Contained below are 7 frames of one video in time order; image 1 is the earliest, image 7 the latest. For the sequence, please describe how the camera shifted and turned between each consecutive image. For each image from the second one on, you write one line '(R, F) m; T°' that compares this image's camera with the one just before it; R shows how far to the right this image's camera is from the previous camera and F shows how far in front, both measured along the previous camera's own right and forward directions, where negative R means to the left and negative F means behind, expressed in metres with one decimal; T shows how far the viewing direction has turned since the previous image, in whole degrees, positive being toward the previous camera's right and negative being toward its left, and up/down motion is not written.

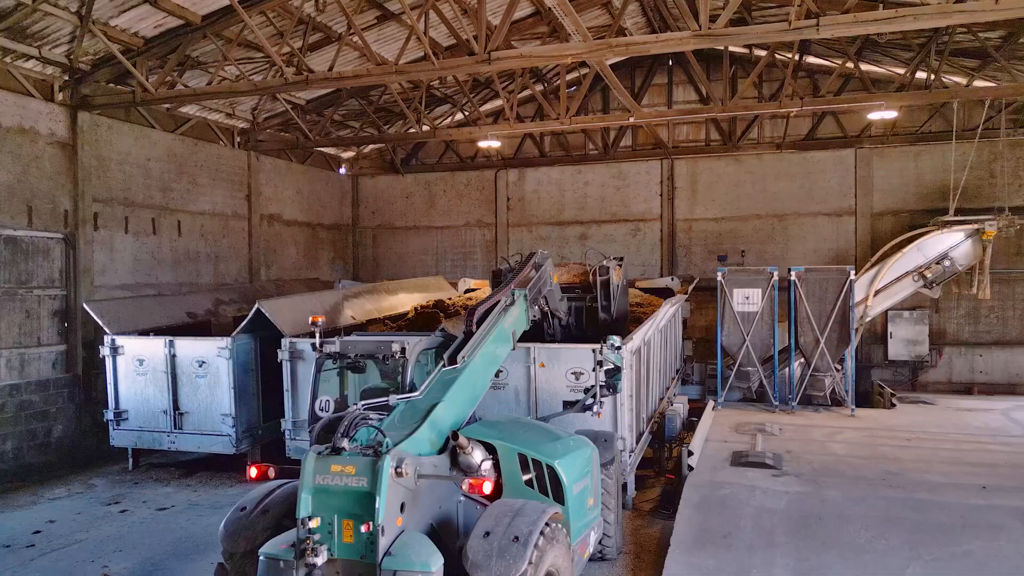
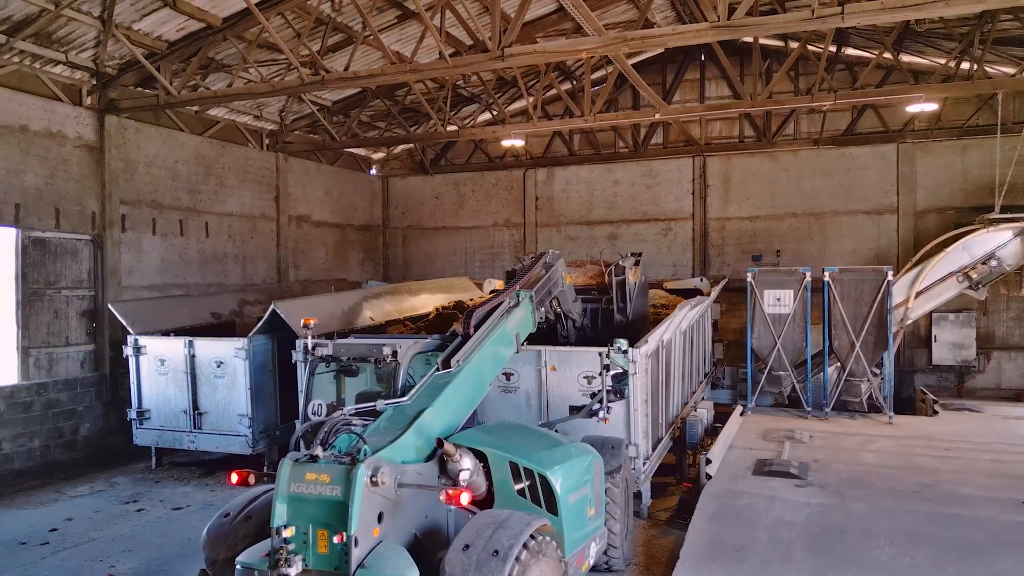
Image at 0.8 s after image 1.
(+0.3, +0.2) m; -3°
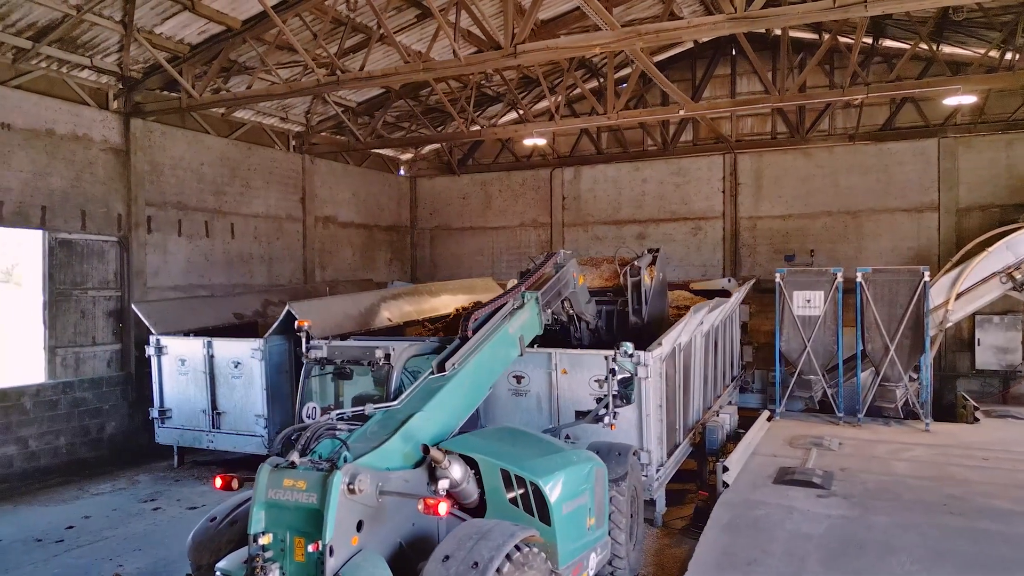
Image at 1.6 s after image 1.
(+0.2, +0.1) m; -3°
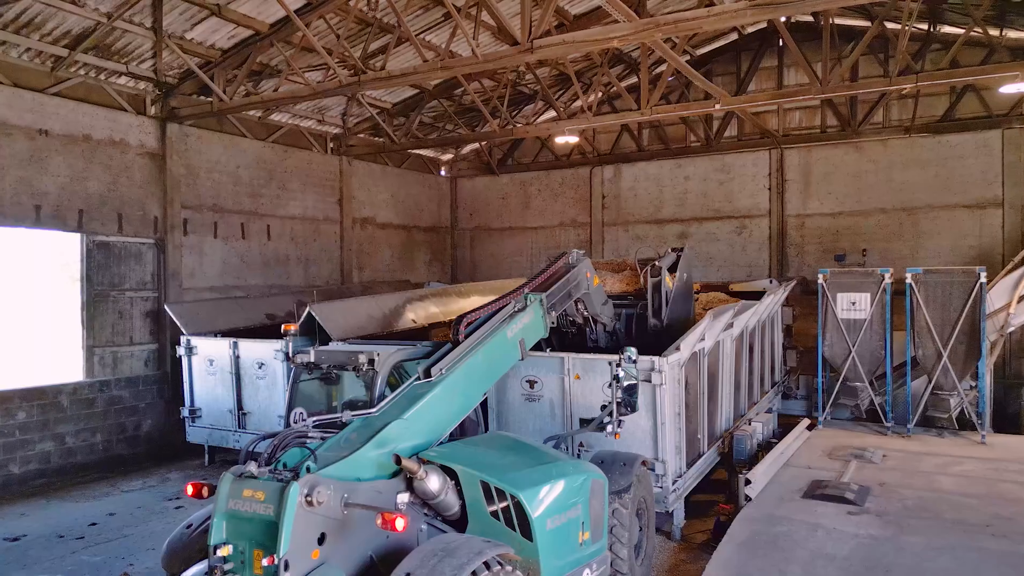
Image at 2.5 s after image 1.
(+0.4, +0.2) m; -5°
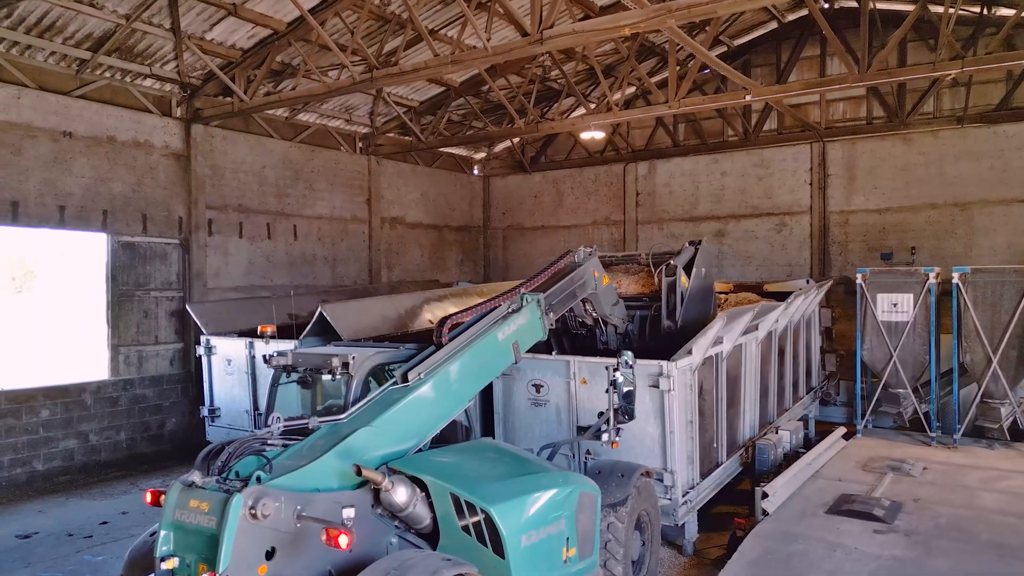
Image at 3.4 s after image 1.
(+0.3, +0.2) m; -4°
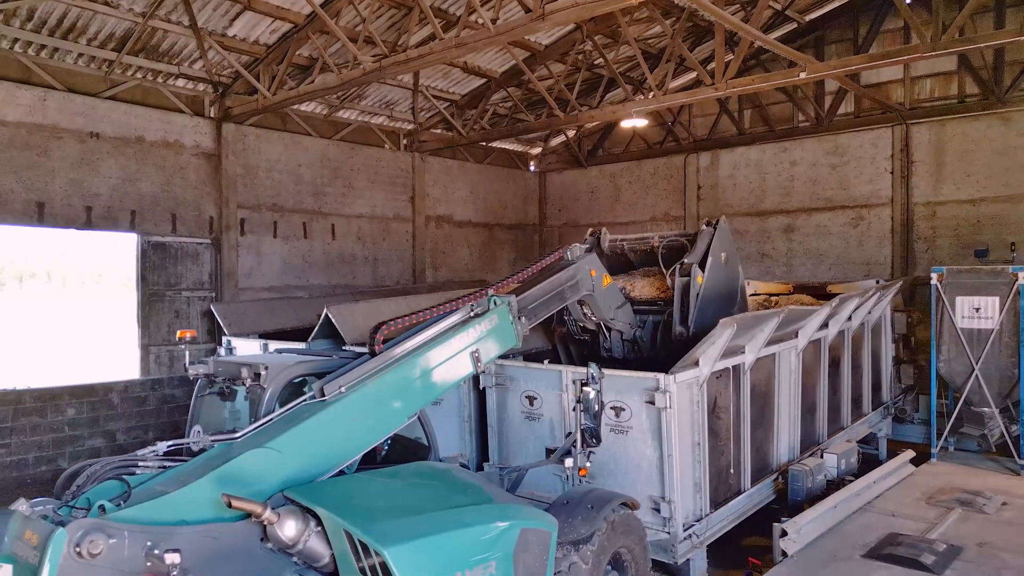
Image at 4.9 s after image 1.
(+0.7, +0.6) m; -7°
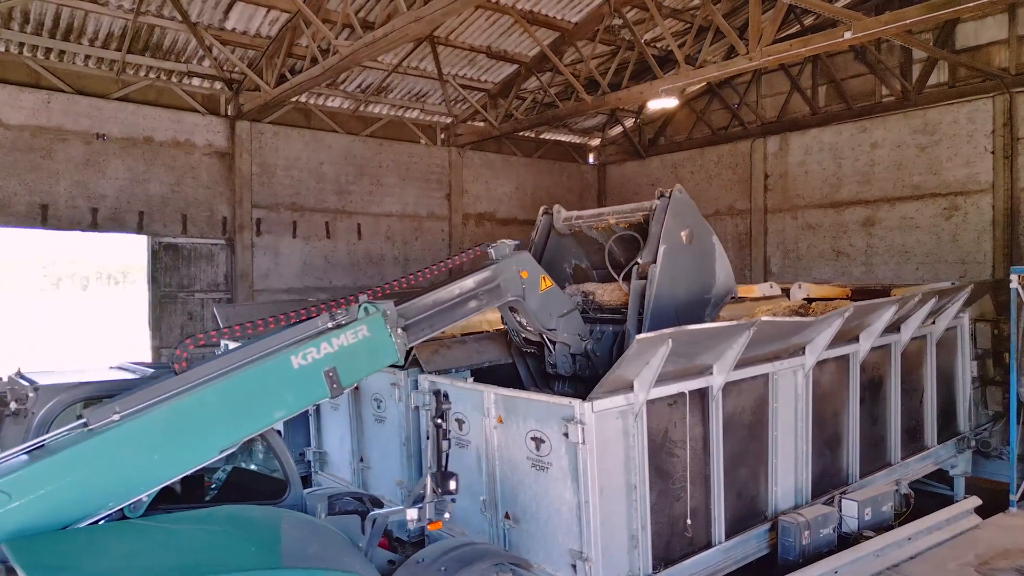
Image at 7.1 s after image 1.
(+1.1, +0.8) m; -9°
